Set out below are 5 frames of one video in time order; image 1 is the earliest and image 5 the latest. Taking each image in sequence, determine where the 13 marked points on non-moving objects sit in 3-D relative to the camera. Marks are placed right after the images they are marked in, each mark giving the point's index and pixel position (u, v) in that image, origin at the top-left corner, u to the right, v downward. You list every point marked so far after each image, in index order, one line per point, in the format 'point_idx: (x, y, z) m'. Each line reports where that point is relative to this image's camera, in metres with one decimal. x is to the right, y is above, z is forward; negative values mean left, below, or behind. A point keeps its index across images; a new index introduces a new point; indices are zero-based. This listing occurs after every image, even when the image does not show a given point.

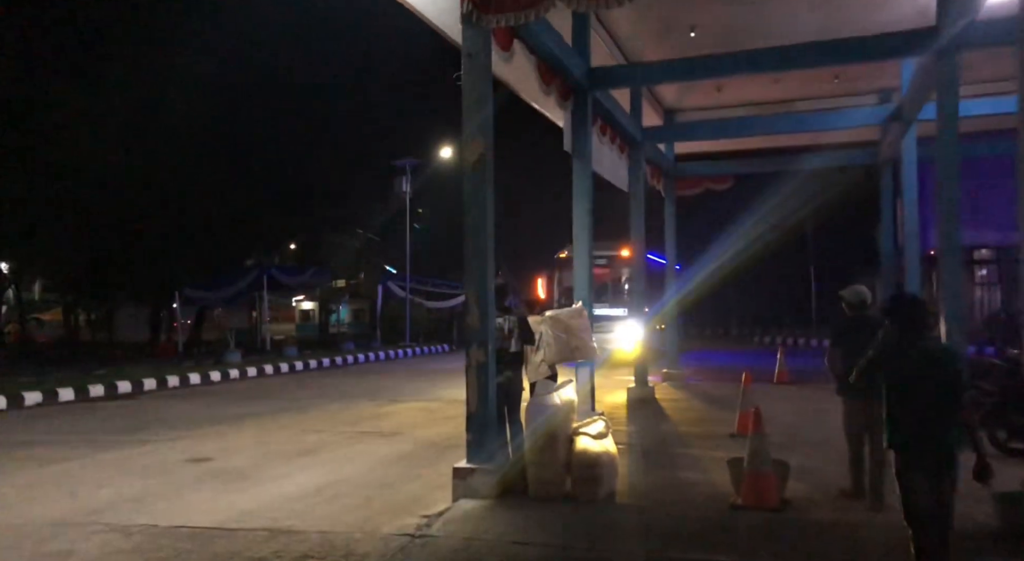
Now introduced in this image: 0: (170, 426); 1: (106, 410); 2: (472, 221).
0: (-5.1, -2.2, +13.6) m
1: (-7.4, -2.3, +16.7) m
2: (-0.3, +0.5, +7.4) m
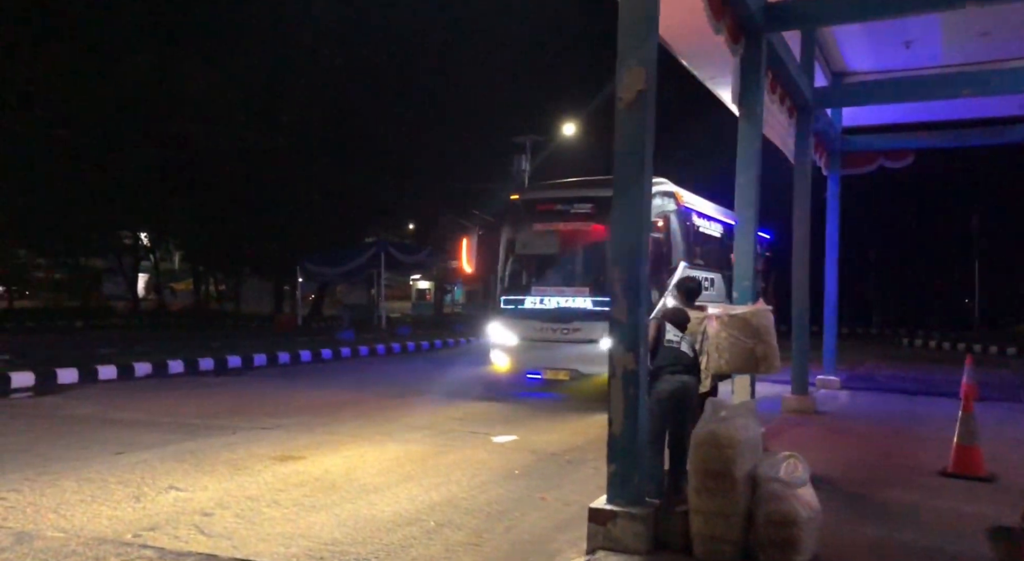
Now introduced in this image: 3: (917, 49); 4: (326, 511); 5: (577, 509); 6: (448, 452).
0: (-3.3, -1.8, +12.4) m
1: (-5.2, -1.8, +15.8) m
2: (+0.7, +0.6, +5.6) m
3: (+5.1, +2.9, +11.5) m
4: (-1.4, -1.7, +6.8) m
5: (+0.5, -1.7, +6.9) m
6: (-0.6, -1.7, +9.0) m
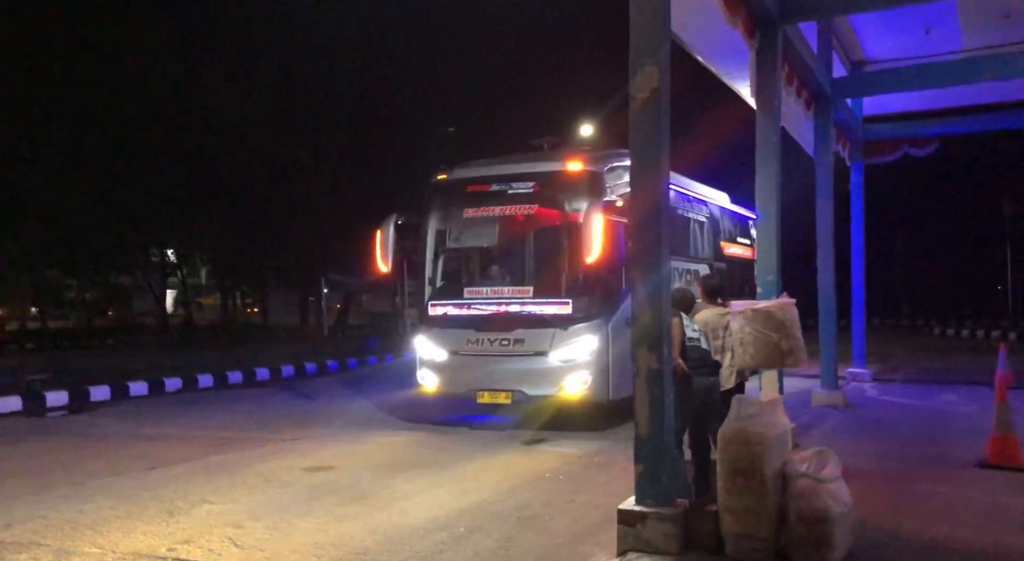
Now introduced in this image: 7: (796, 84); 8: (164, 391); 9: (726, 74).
0: (-3.0, -1.9, +12.5) m
1: (-4.7, -2.1, +15.9) m
2: (+0.8, +0.6, +5.6) m
3: (+5.3, +3.1, +11.4) m
4: (-1.2, -1.8, +6.9) m
5: (+0.7, -1.7, +6.8) m
6: (-0.4, -1.7, +9.0) m
7: (+3.1, +2.2, +10.1) m
8: (-6.6, -2.1, +17.1) m
9: (+2.4, +2.4, +10.5) m
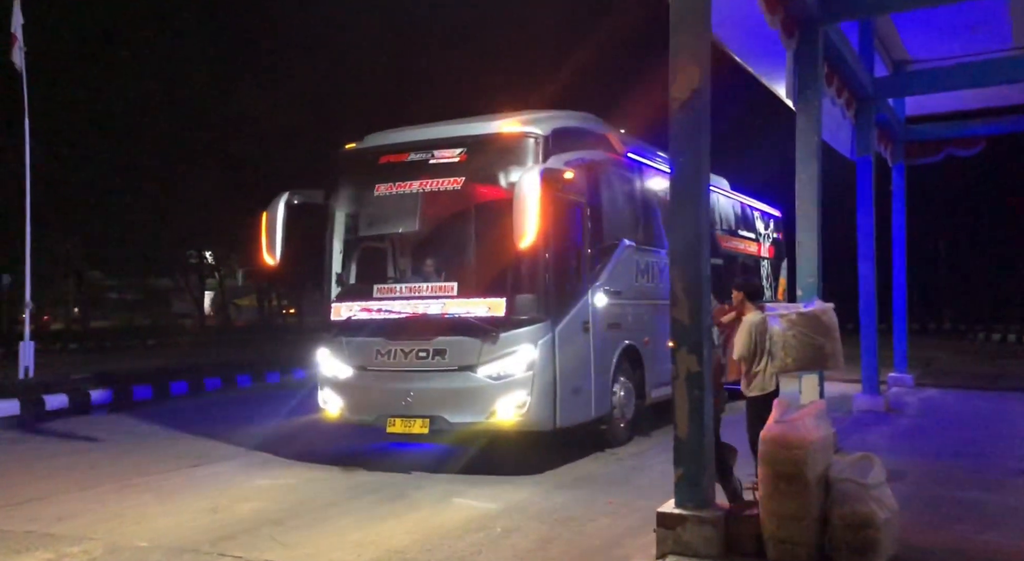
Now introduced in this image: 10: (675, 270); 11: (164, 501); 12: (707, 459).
0: (-2.5, -1.9, +12.6) m
1: (-4.1, -2.1, +16.1) m
2: (+1.0, +0.6, +5.6) m
3: (+5.7, +3.0, +11.2) m
4: (-0.9, -1.8, +6.9) m
5: (+1.0, -1.7, +6.8) m
6: (0.0, -1.8, +9.0) m
7: (+3.5, +2.1, +10.0) m
8: (-5.9, -2.1, +17.4) m
9: (+2.9, +2.3, +10.4) m
10: (+1.0, +0.1, +5.6) m
11: (-3.0, -1.9, +7.8) m
12: (+1.1, -1.1, +5.4) m
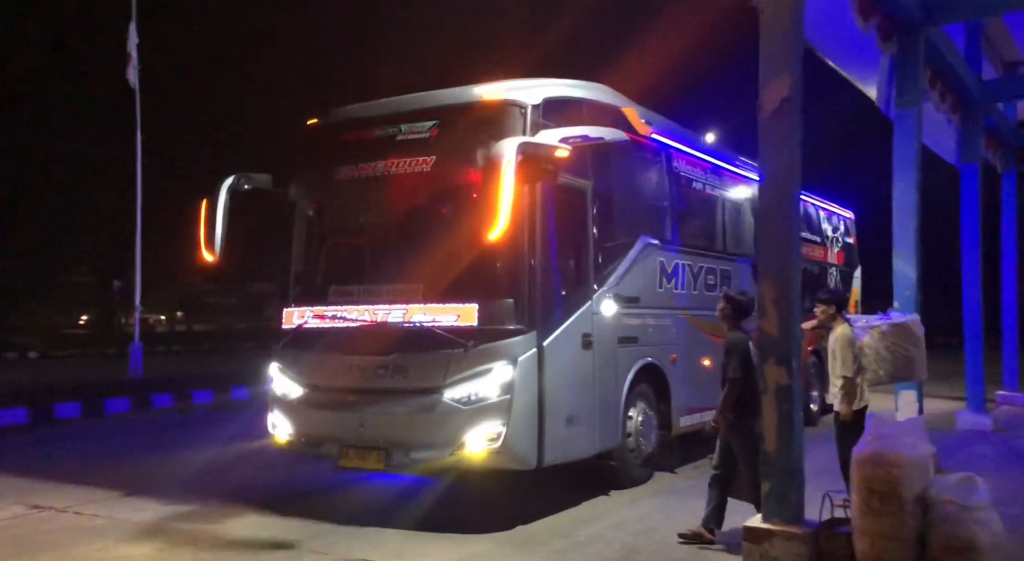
0: (-1.3, -2.0, +12.8) m
1: (-2.6, -2.2, +16.4) m
2: (+1.6, +0.6, +5.5) m
3: (+6.8, +2.9, +10.6) m
4: (-0.2, -1.8, +7.0) m
5: (+1.6, -1.8, +6.7) m
6: (+0.9, -1.8, +9.0) m
7: (+4.5, +2.0, +9.6) m
8: (-4.2, -2.2, +17.9) m
9: (+3.9, +2.2, +10.1) m
10: (+1.5, 0.0, +5.5) m
11: (-2.2, -1.9, +8.1) m
12: (+1.6, -1.1, +5.3) m
